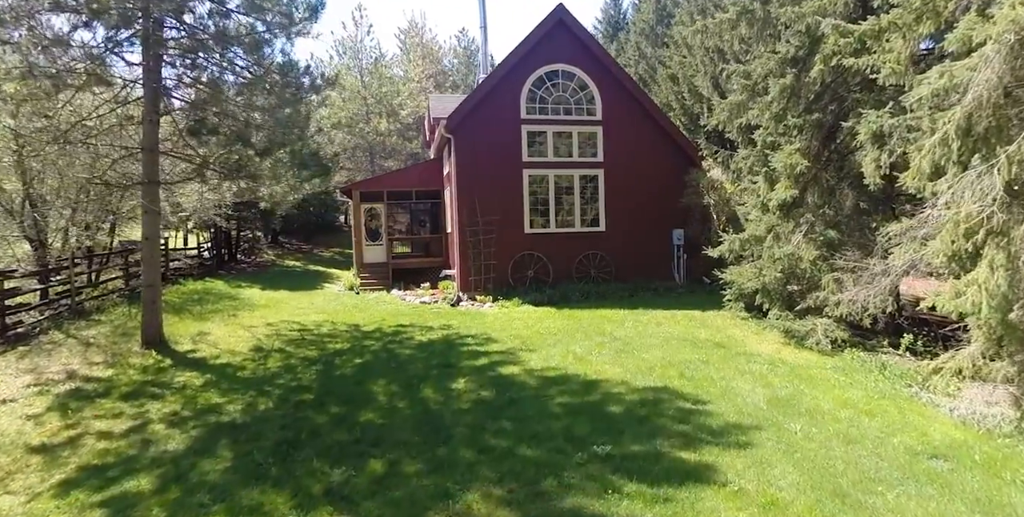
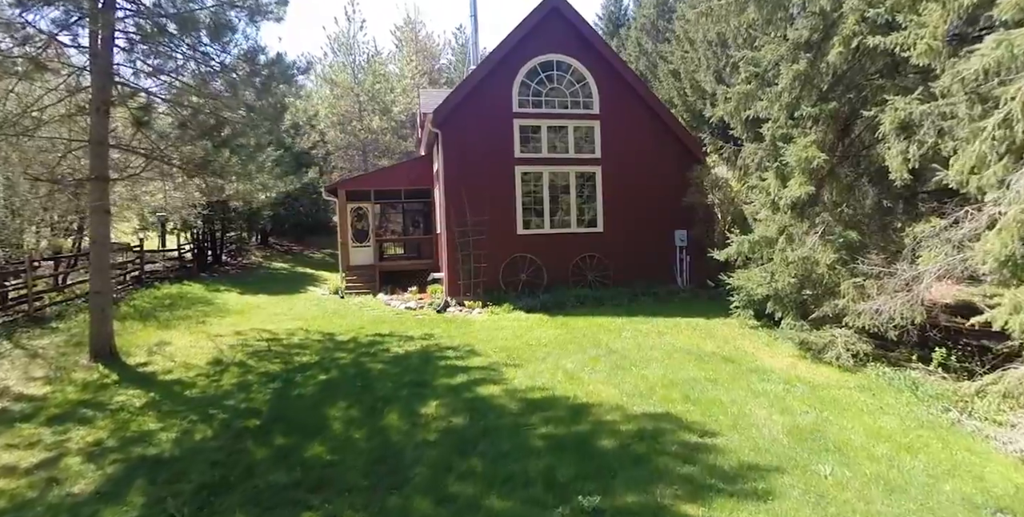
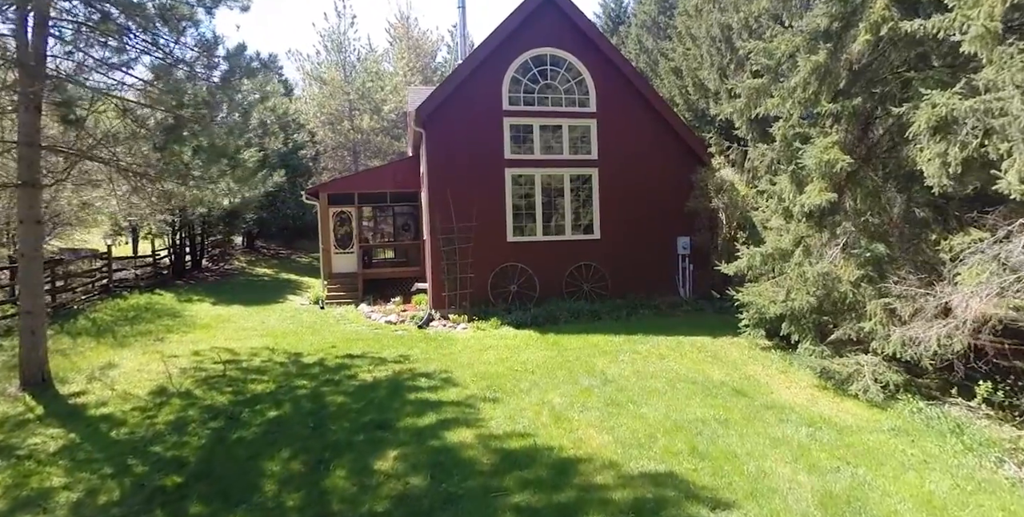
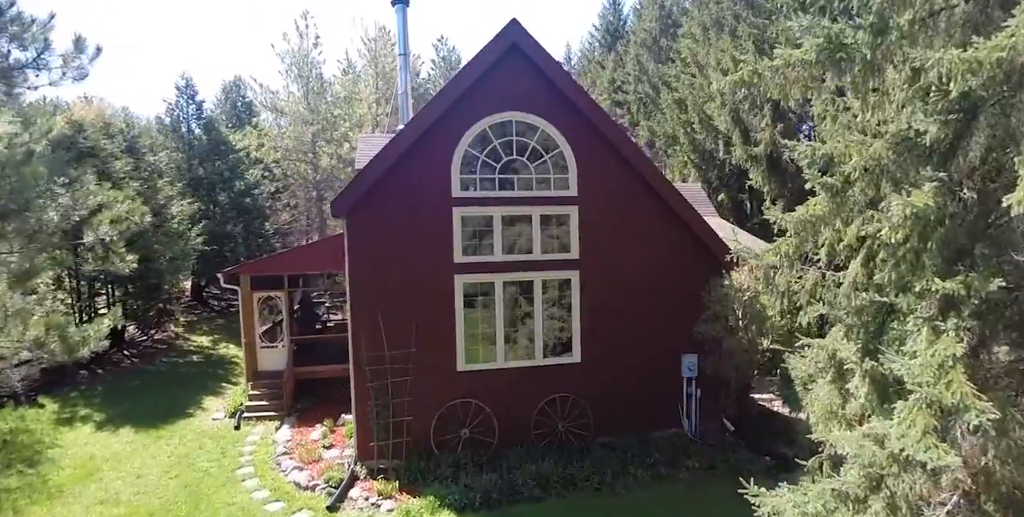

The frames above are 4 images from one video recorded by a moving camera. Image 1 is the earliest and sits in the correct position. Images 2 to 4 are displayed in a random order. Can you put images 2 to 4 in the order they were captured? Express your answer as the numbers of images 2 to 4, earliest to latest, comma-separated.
2, 3, 4
